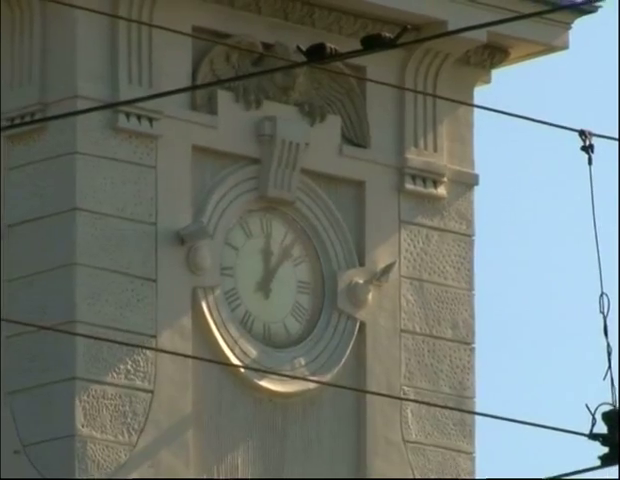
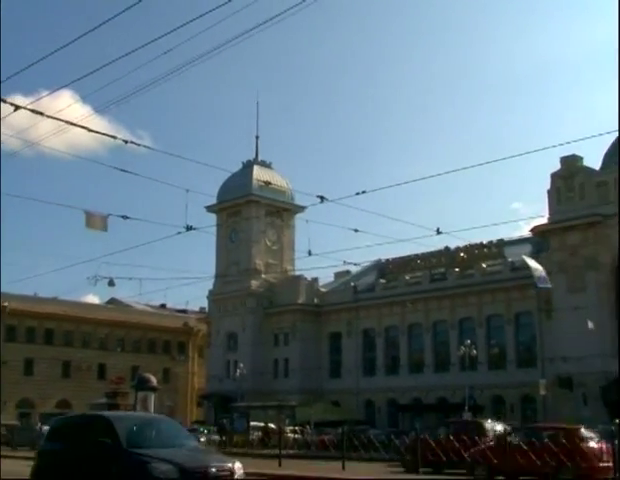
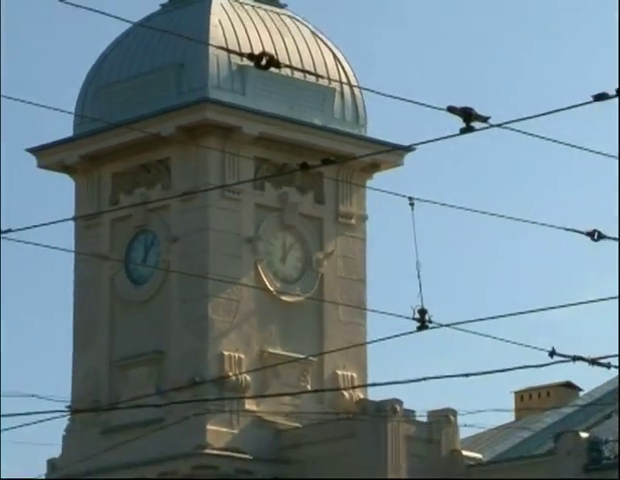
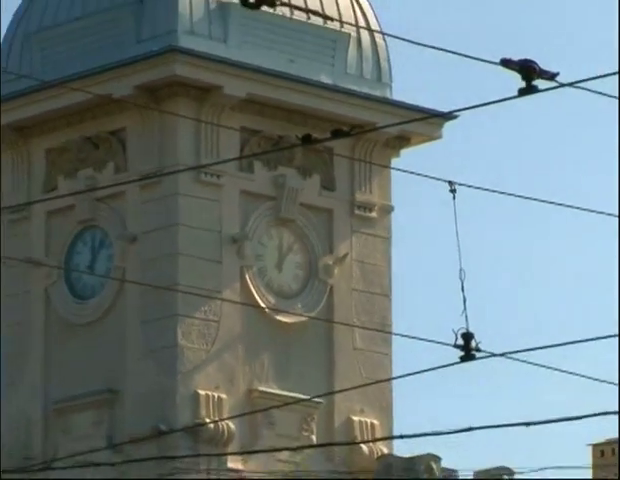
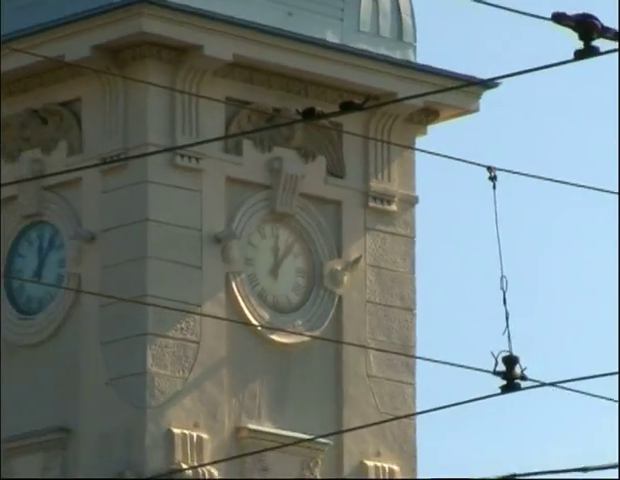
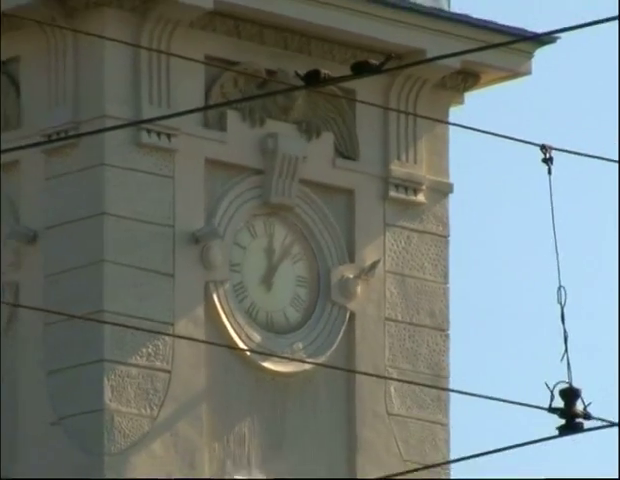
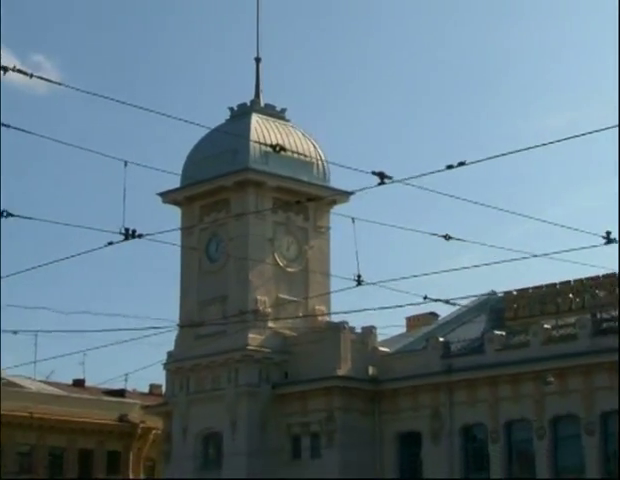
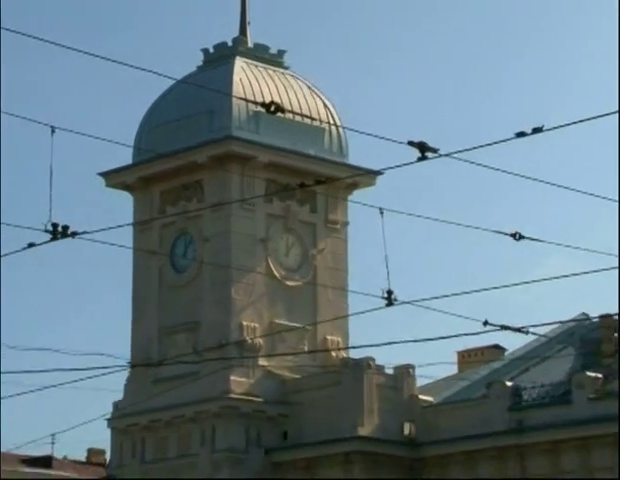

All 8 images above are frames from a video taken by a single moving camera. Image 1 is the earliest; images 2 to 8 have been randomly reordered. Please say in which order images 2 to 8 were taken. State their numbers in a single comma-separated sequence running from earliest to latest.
6, 5, 4, 3, 8, 7, 2
